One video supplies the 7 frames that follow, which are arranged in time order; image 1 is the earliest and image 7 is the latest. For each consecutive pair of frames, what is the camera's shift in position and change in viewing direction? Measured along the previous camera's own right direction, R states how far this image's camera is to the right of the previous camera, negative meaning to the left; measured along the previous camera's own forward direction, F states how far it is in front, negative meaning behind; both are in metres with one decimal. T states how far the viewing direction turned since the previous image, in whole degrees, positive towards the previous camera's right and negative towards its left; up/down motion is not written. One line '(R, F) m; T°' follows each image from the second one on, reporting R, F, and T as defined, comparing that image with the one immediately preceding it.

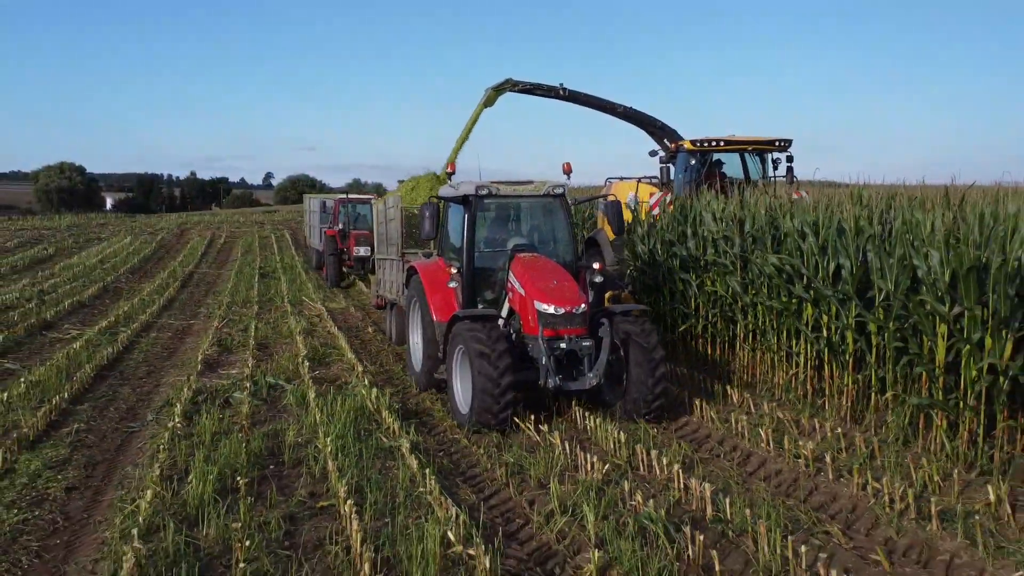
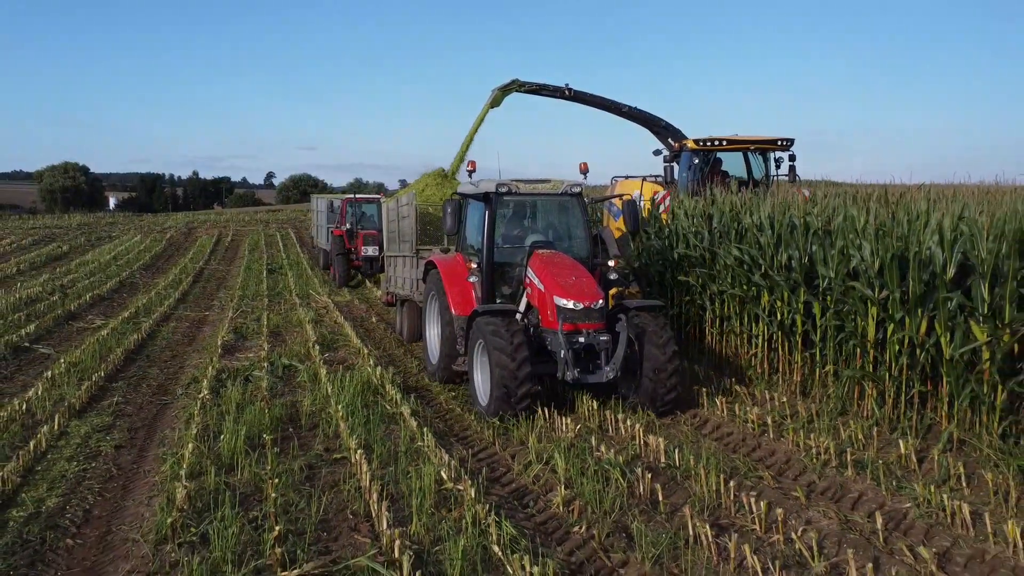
(+0.1, -0.8) m; 0°
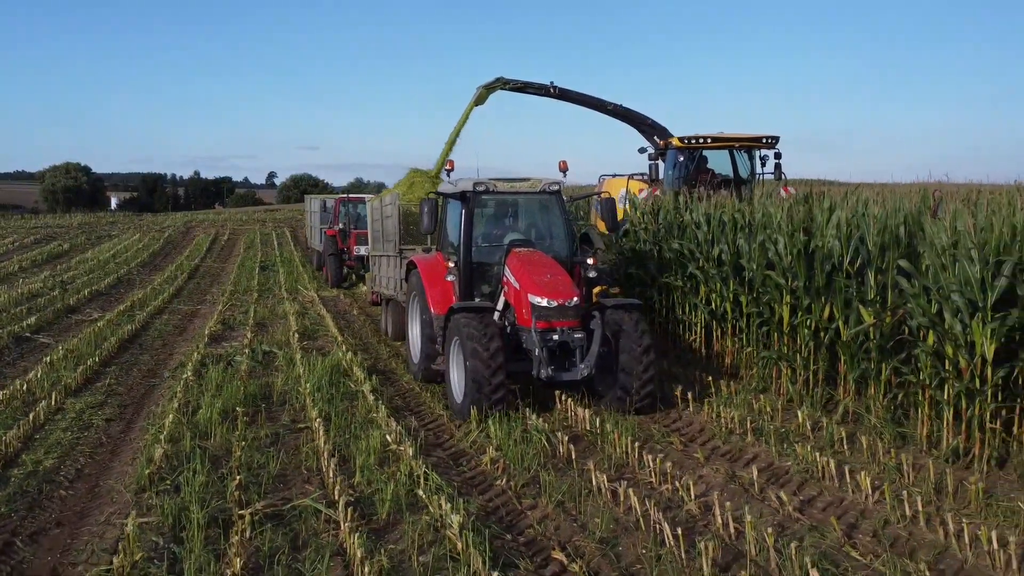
(+0.4, -0.7) m; 0°
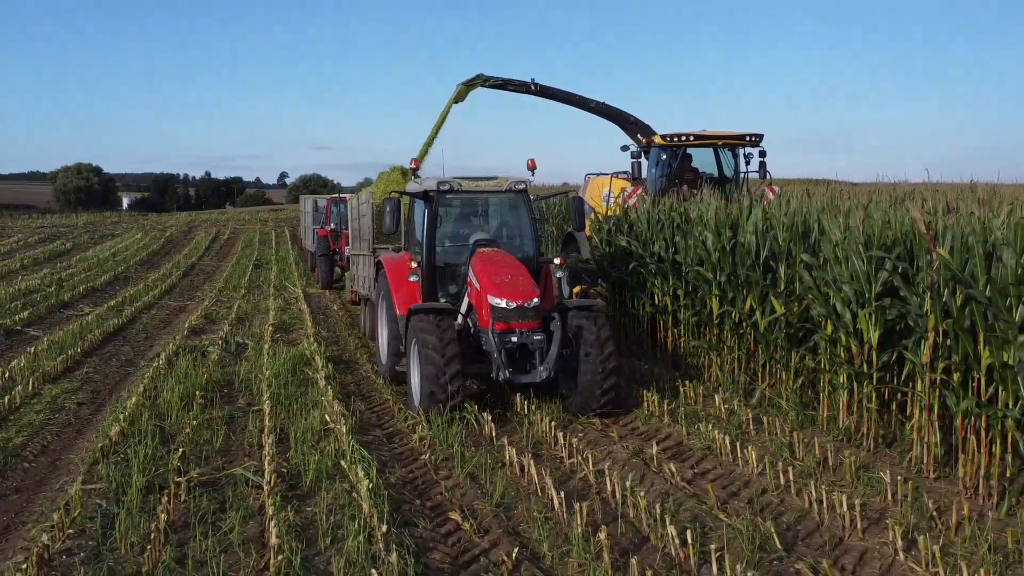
(+0.6, -0.5) m; -1°
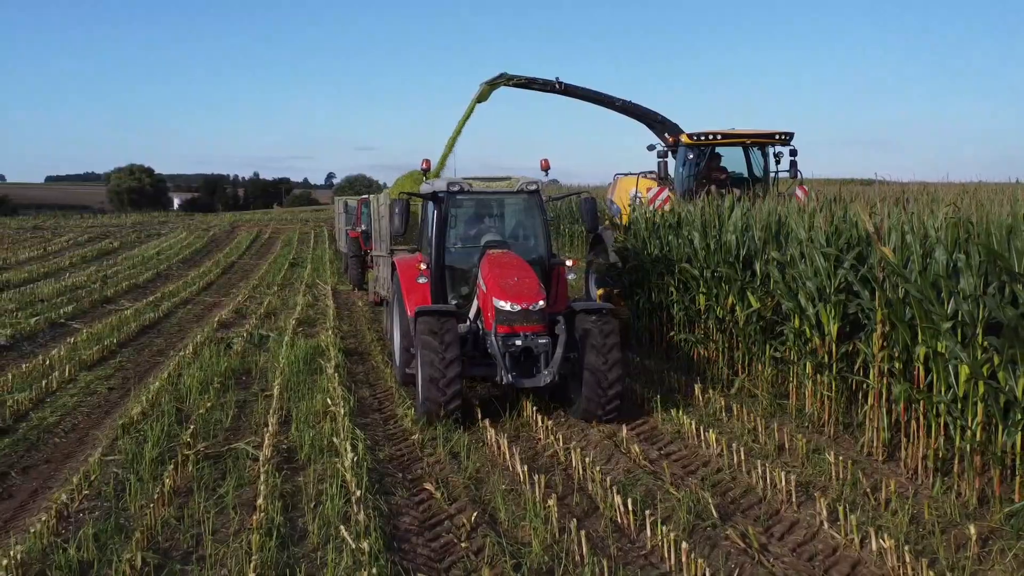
(+0.4, -0.4) m; -3°
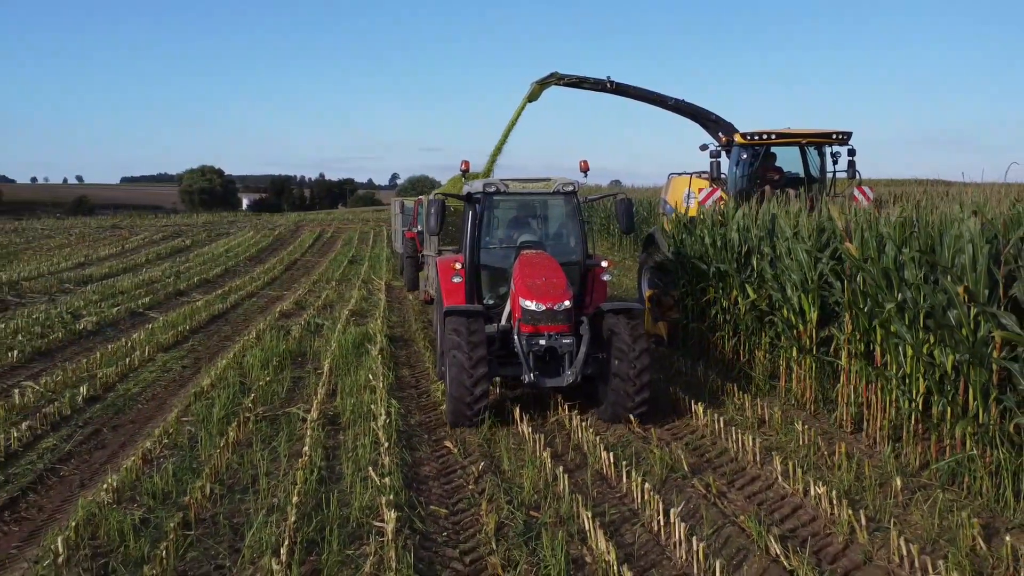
(+0.4, -0.8) m; -4°
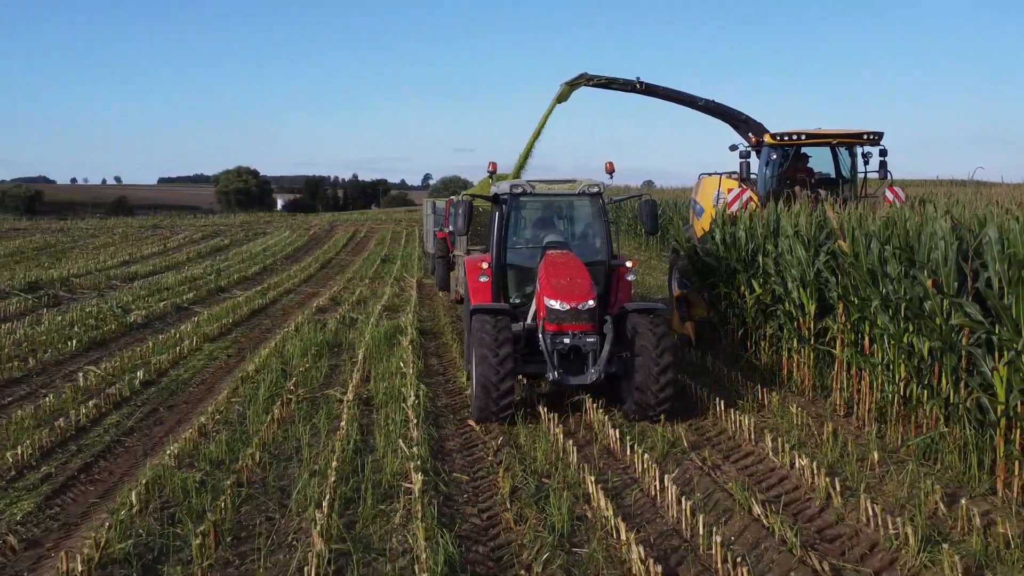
(+0.1, -0.5) m; -2°
